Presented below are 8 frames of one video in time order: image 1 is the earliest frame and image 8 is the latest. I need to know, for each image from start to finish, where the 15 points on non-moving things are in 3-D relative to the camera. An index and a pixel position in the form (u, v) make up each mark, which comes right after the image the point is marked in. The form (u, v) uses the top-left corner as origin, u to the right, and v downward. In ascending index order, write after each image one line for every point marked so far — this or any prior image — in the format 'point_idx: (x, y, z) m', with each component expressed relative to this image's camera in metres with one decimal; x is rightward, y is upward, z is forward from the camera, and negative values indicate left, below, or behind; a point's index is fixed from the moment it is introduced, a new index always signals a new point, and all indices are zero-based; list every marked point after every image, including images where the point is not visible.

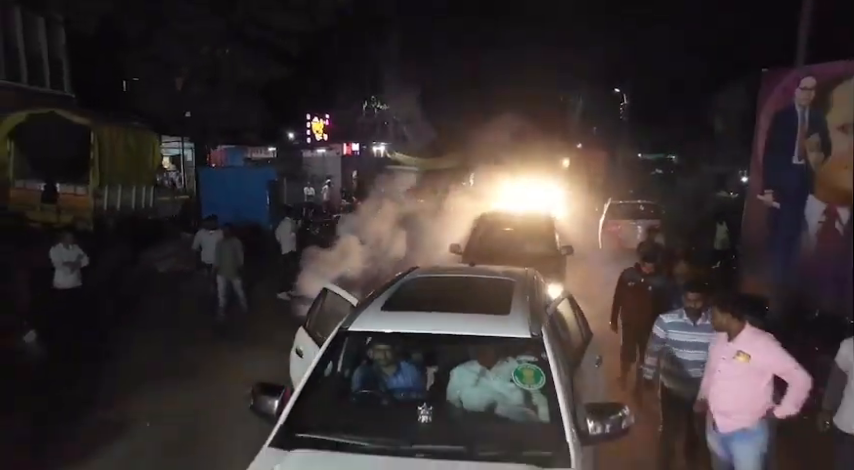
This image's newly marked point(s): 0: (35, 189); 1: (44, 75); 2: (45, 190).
0: (-6.1, +0.7, +8.4) m
1: (-8.7, +3.6, +12.2) m
2: (-5.9, +0.7, +8.4) m
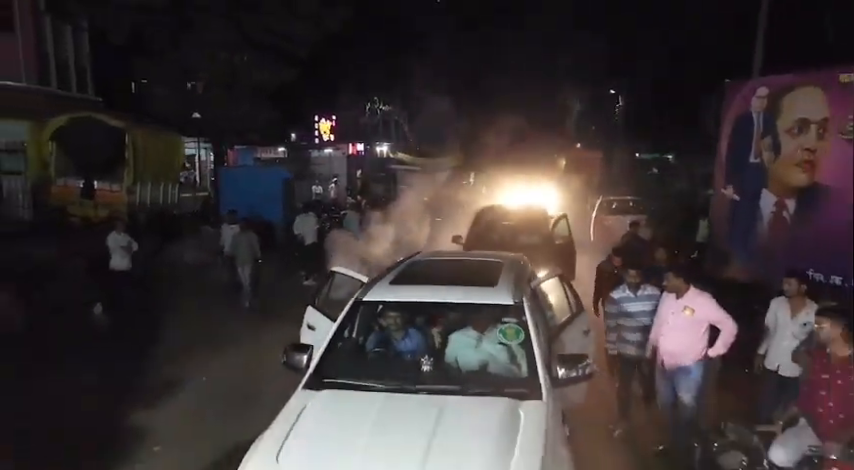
0: (-6.1, +0.8, +9.3) m
1: (-8.6, +3.7, +13.0) m
2: (-5.9, +0.8, +9.2) m
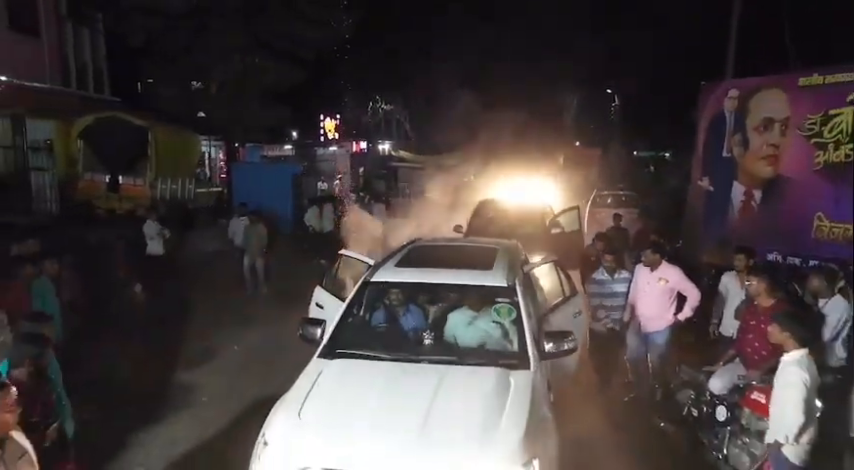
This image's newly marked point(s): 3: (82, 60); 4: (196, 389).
0: (-6.0, +1.0, +10.0) m
1: (-8.6, +3.9, +13.7) m
2: (-5.8, +1.0, +9.9) m
3: (-8.6, +4.4, +13.5) m
4: (-2.1, -1.4, +5.0) m
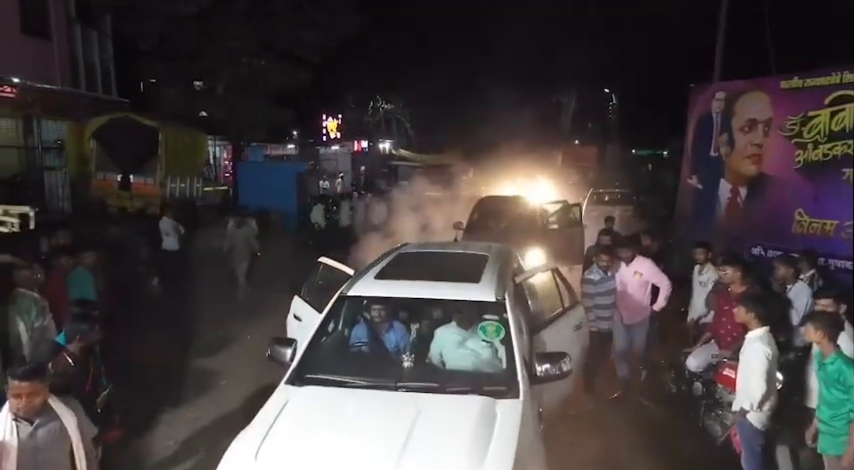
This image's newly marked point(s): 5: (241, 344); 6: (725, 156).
0: (-6.0, +1.1, +10.3) m
1: (-8.6, +4.0, +14.0) m
2: (-5.8, +1.1, +10.3) m
3: (-8.6, +4.4, +13.8) m
4: (-2.1, -1.4, +5.4) m
5: (-2.2, -1.3, +6.4) m
6: (+4.4, +1.2, +7.9) m
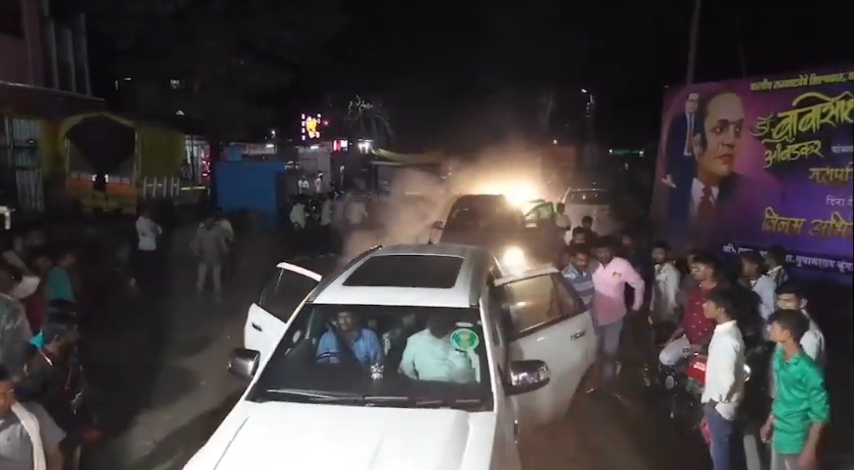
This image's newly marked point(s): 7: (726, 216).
0: (-6.4, +1.0, +10.1) m
1: (-9.1, +3.9, +13.8) m
2: (-6.2, +1.0, +10.1) m
3: (-9.1, +4.4, +13.5) m
4: (-2.3, -1.4, +5.3) m
5: (-2.4, -1.3, +6.3) m
6: (+4.1, +1.2, +8.1) m
7: (+4.1, +0.2, +7.4) m
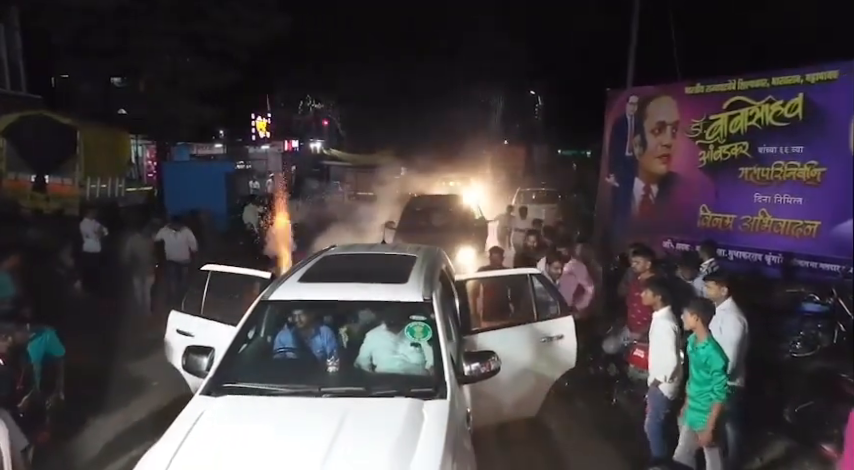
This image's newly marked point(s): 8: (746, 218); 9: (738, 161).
0: (-7.2, +1.0, +9.7) m
1: (-10.3, +3.8, +13.1) m
2: (-7.0, +1.0, +9.7) m
3: (-10.3, +4.3, +12.8) m
4: (-2.7, -1.4, +5.3) m
5: (-2.9, -1.3, +6.2) m
6: (+3.3, +1.3, +8.6) m
7: (+3.4, +0.3, +7.8) m
8: (+3.9, +0.2, +6.6) m
9: (+3.9, +0.9, +6.7) m
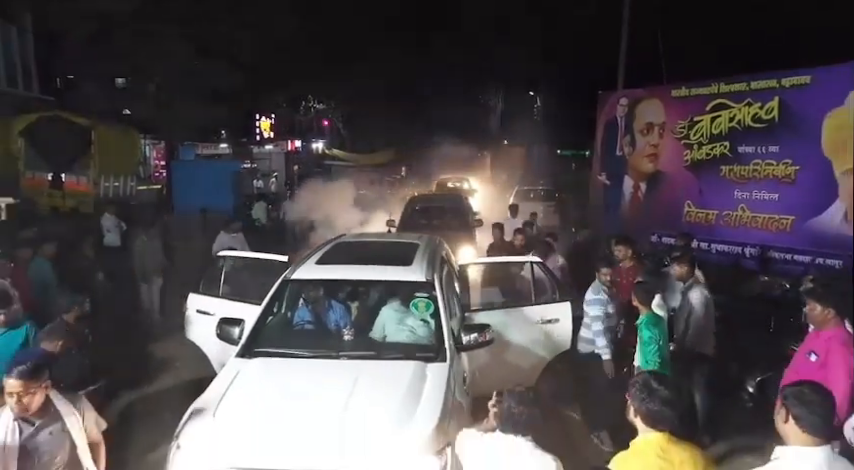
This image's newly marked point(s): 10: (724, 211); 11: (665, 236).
0: (-7.2, +1.1, +10.1) m
1: (-10.3, +3.9, +13.5) m
2: (-7.0, +1.1, +10.1) m
3: (-10.3, +4.4, +13.3) m
4: (-2.7, -1.3, +5.7) m
5: (-2.9, -1.2, +6.7) m
6: (+3.4, +1.3, +9.0) m
7: (+3.4, +0.4, +8.2) m
8: (+3.9, +0.3, +7.0) m
9: (+3.9, +1.0, +7.1) m
10: (+3.9, +0.3, +7.0) m
11: (+3.6, 0.0, +8.1) m
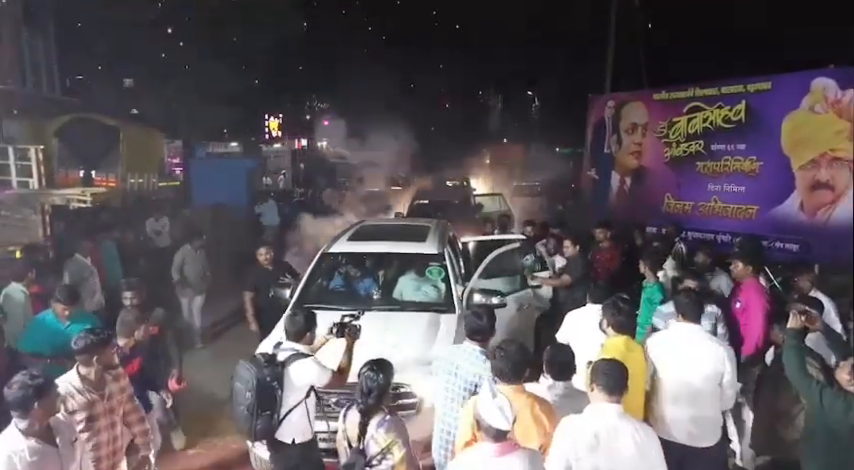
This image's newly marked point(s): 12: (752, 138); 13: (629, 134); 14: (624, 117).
0: (-7.1, +1.2, +10.9) m
1: (-10.2, +4.1, +14.3) m
2: (-6.9, +1.2, +10.9) m
3: (-10.2, +4.5, +14.0) m
4: (-2.6, -1.2, +6.5) m
5: (-2.8, -1.1, +7.5) m
6: (+3.4, +1.5, +9.8) m
7: (+3.5, +0.6, +9.0) m
8: (+4.0, +0.4, +7.8) m
9: (+4.0, +1.2, +8.0) m
10: (+4.0, +0.5, +7.9) m
11: (+3.6, +0.2, +8.9) m
12: (+4.2, +1.3, +7.0) m
13: (+3.5, +1.8, +9.4) m
14: (+3.5, +2.1, +9.6) m
